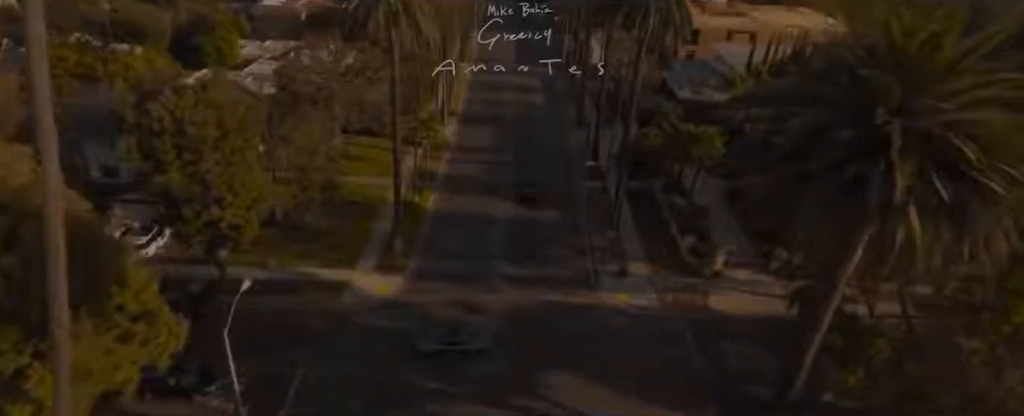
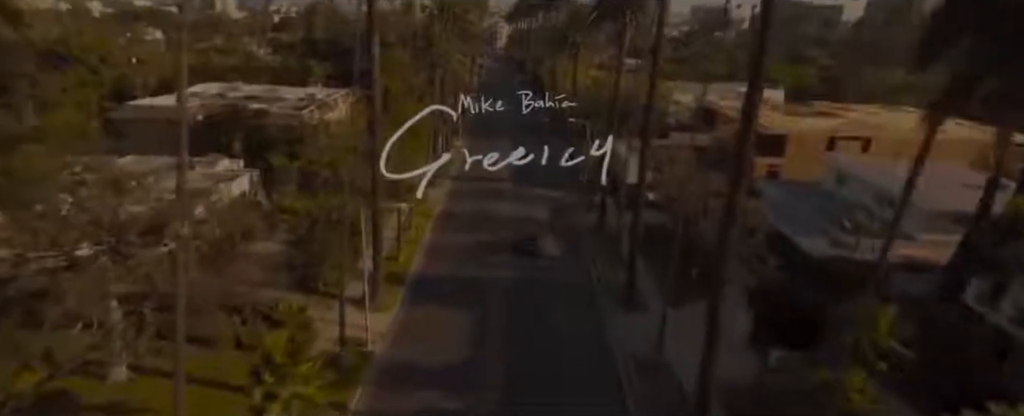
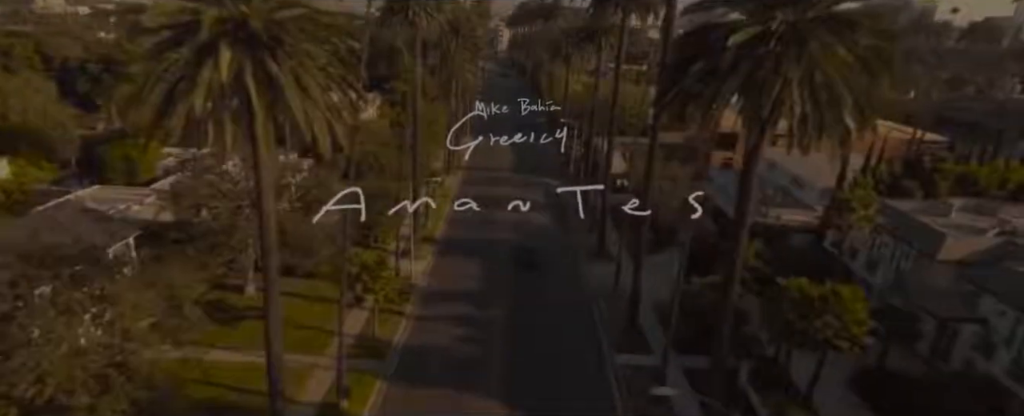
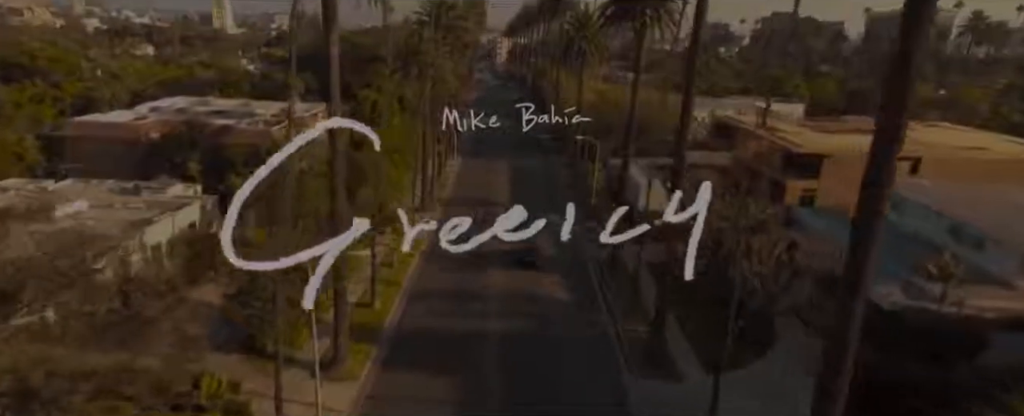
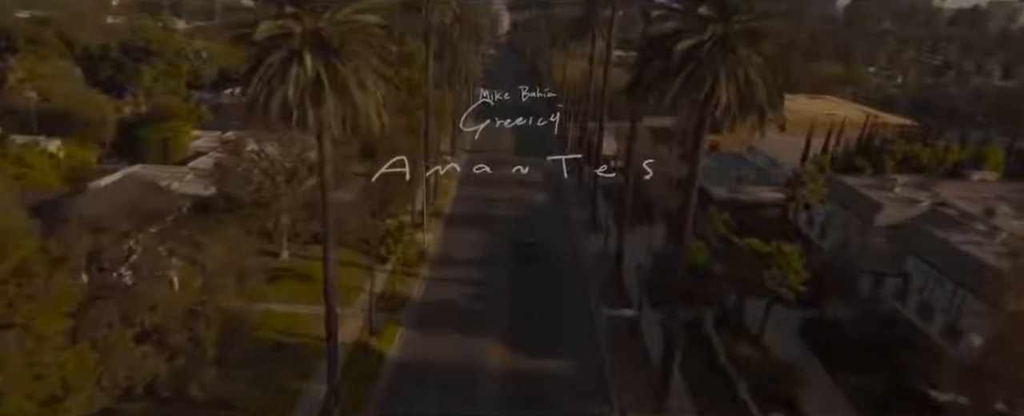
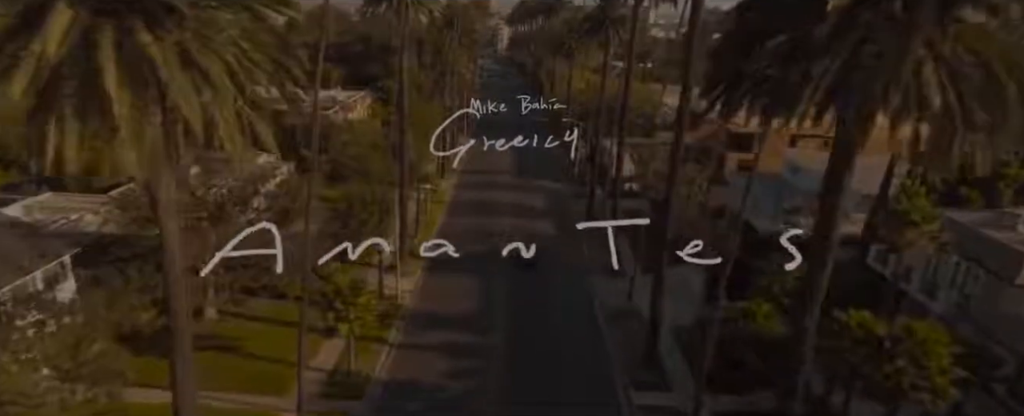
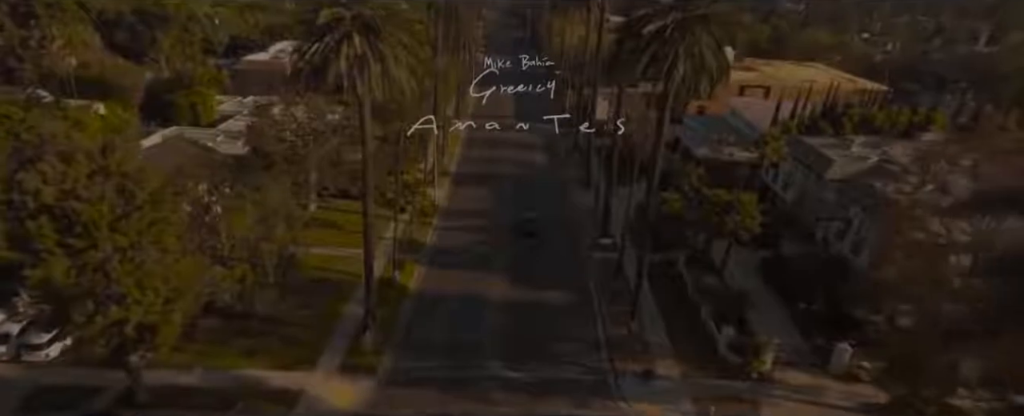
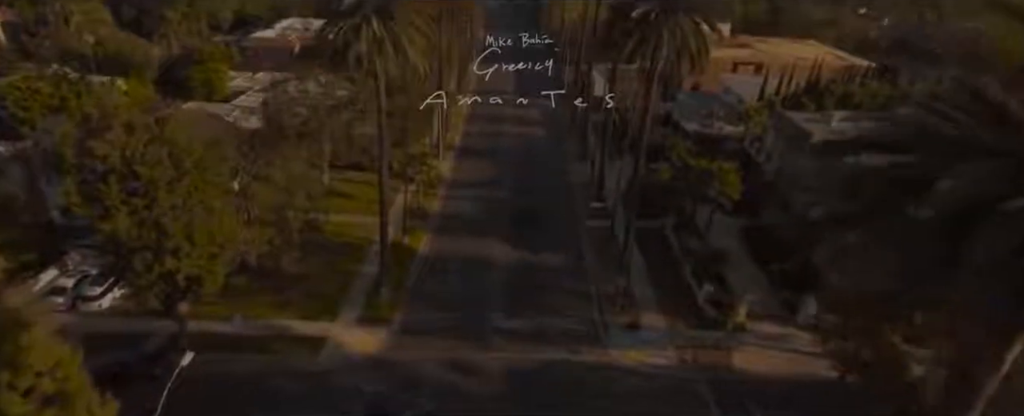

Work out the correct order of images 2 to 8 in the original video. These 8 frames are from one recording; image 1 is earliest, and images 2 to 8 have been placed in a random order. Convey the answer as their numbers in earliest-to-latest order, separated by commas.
8, 7, 5, 3, 6, 2, 4
